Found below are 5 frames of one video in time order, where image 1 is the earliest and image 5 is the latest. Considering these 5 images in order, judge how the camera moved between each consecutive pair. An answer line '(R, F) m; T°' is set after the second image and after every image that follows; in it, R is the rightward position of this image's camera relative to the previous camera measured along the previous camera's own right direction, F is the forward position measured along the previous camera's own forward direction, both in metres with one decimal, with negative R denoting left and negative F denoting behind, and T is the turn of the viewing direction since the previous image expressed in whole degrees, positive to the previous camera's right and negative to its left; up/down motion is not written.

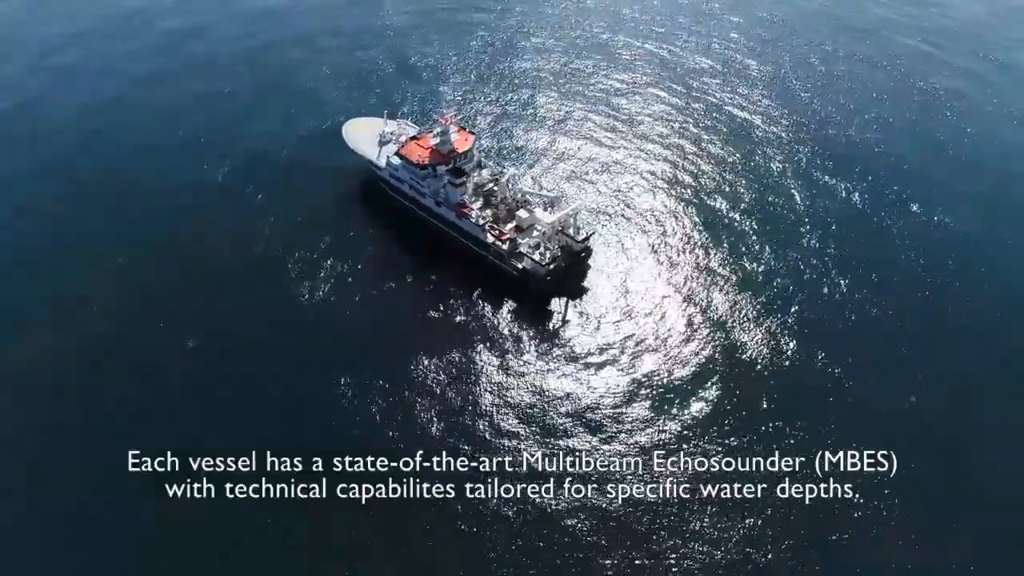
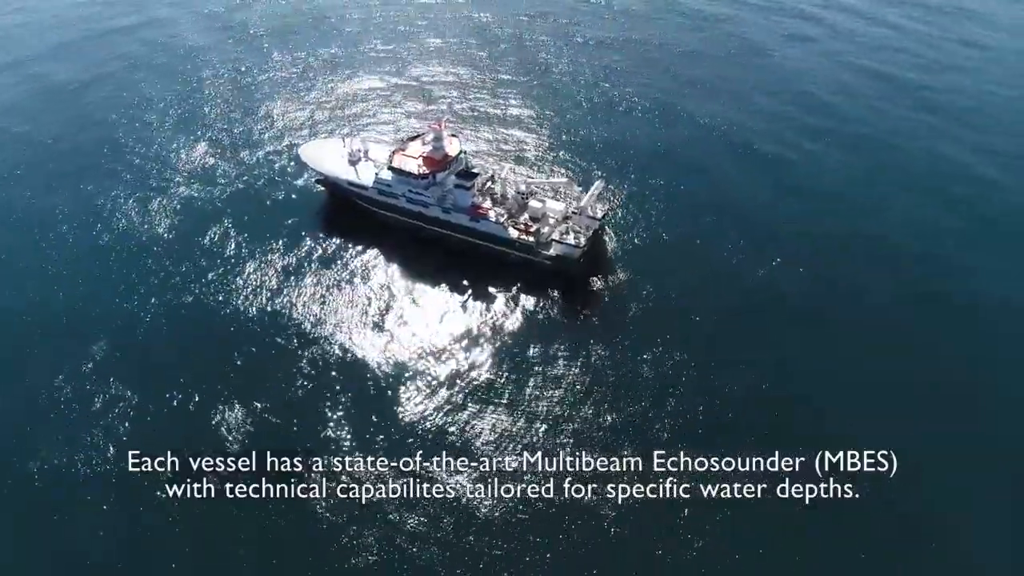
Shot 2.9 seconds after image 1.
(-13.0, +4.9) m; +9°
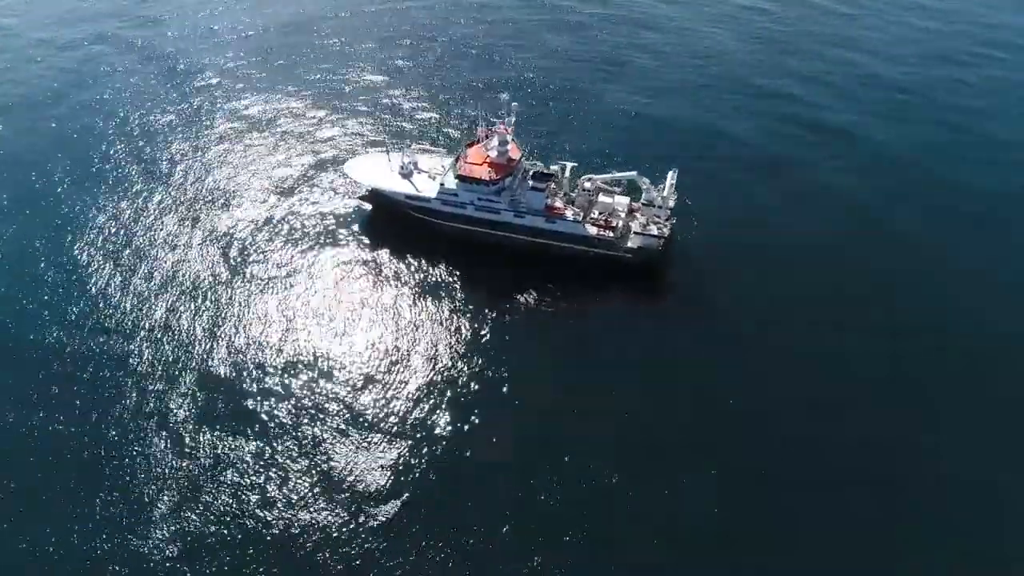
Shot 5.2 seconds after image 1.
(-10.4, +0.1) m; +2°
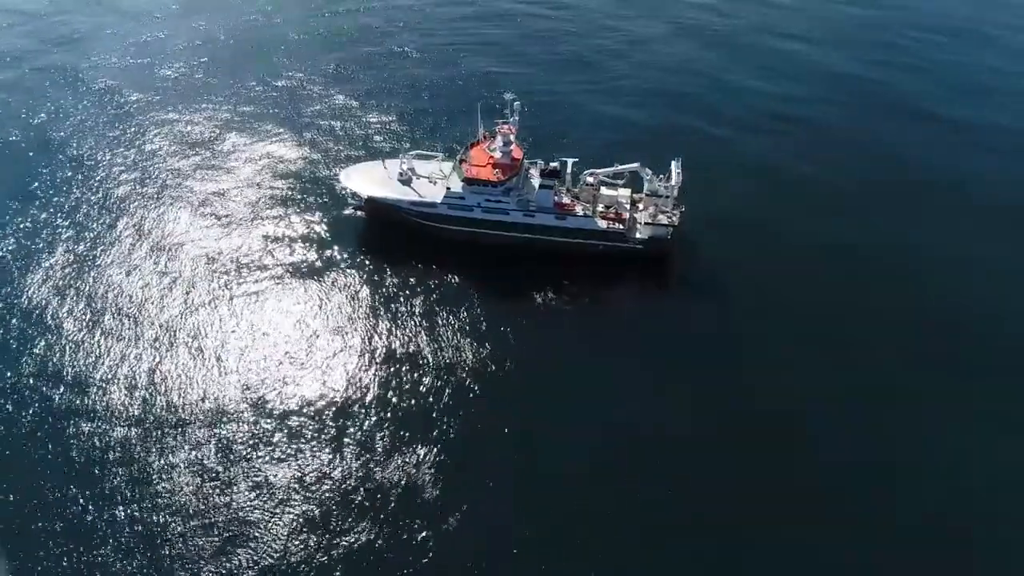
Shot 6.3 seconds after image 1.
(-4.4, +0.2) m; +2°
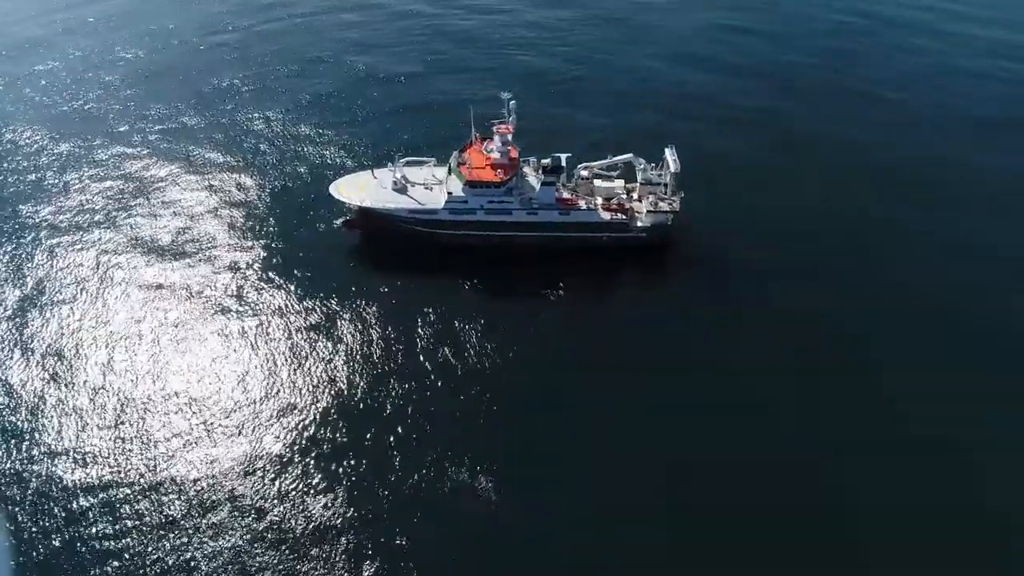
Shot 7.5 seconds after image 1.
(-4.8, +0.1) m; +3°
